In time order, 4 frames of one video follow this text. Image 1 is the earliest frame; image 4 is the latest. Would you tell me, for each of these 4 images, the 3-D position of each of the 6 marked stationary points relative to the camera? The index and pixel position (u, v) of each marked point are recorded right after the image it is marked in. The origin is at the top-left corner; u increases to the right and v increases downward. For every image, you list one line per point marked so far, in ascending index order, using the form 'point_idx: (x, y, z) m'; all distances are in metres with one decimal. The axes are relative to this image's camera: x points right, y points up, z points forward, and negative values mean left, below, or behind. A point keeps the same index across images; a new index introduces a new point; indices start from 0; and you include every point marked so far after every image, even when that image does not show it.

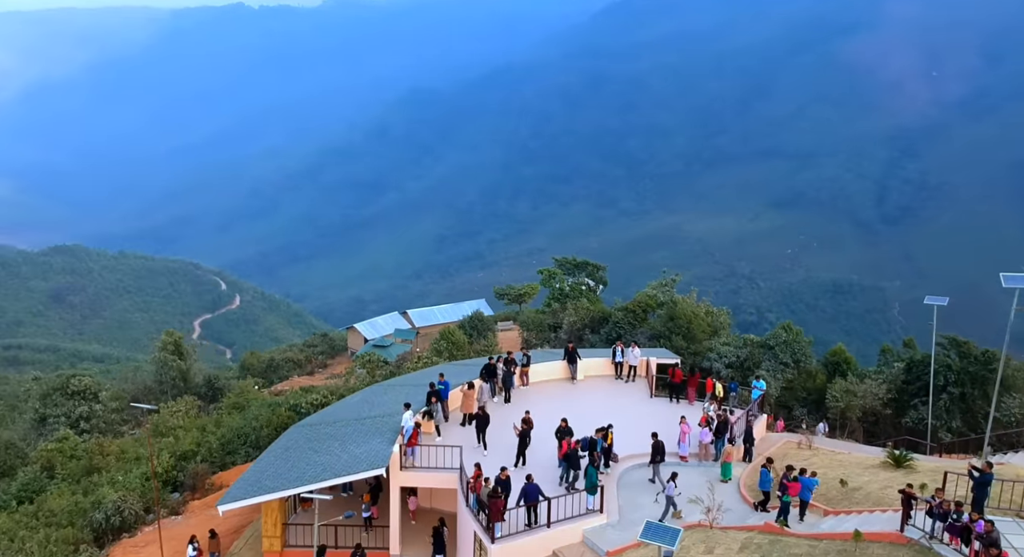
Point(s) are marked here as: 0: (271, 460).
0: (-4.9, -3.7, +16.0) m
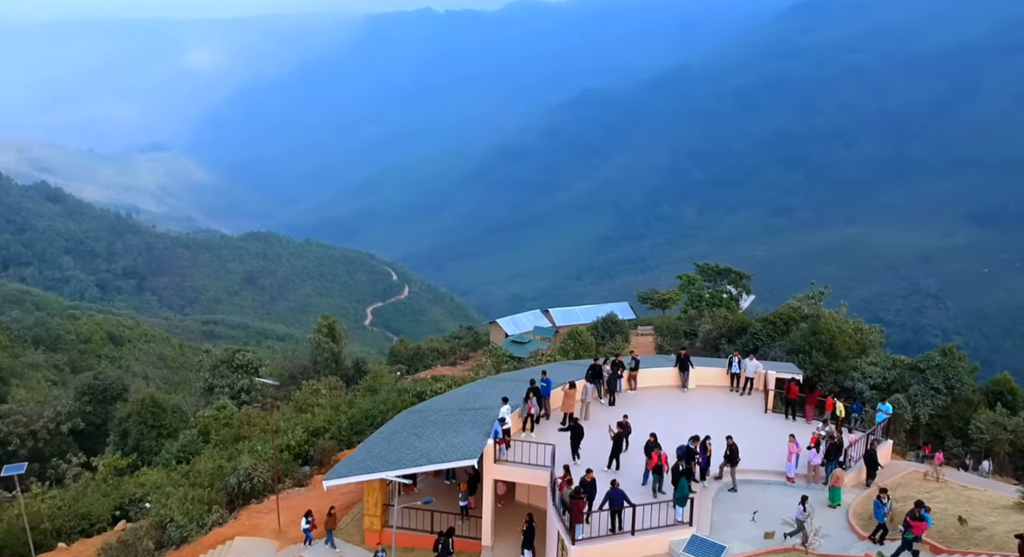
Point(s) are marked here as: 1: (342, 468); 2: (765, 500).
0: (-2.8, -3.5, +16.7) m
1: (-3.3, -3.7, +15.6) m
2: (+4.5, -4.0, +14.1) m
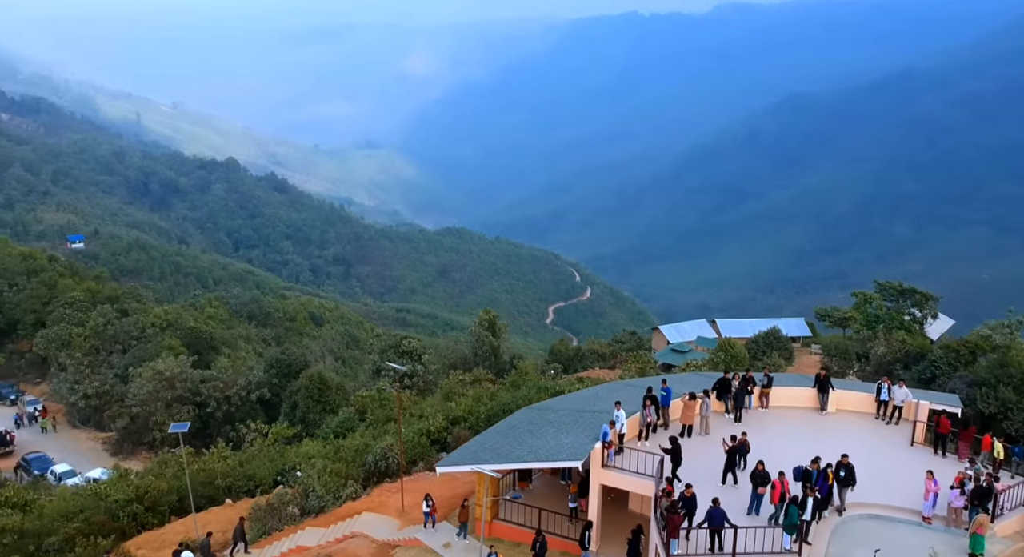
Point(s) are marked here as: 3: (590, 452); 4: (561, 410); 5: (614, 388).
0: (-0.4, -3.4, +17.0) m
1: (-1.1, -3.6, +15.9) m
2: (+6.2, -4.3, +12.9) m
3: (+1.5, -3.2, +14.5) m
4: (+1.1, -3.0, +17.7) m
5: (+2.4, -2.6, +18.6) m
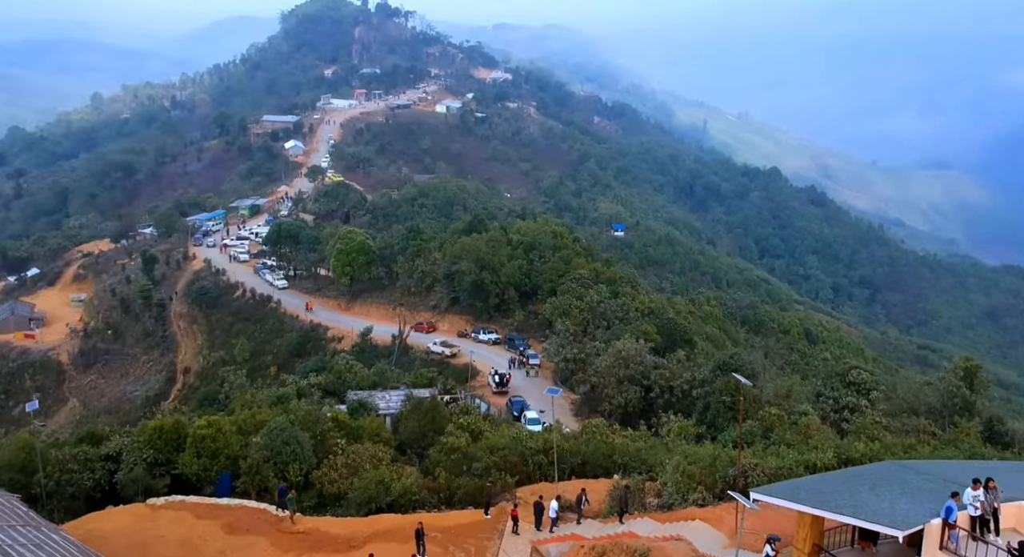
0: (+6.1, -3.8, +15.0) m
1: (+4.9, -3.9, +14.6) m
2: (+9.2, -5.5, +8.1) m
3: (+6.3, -3.8, +12.0) m
4: (+7.8, -3.7, +14.8) m
5: (+9.4, -3.6, +14.9) m
